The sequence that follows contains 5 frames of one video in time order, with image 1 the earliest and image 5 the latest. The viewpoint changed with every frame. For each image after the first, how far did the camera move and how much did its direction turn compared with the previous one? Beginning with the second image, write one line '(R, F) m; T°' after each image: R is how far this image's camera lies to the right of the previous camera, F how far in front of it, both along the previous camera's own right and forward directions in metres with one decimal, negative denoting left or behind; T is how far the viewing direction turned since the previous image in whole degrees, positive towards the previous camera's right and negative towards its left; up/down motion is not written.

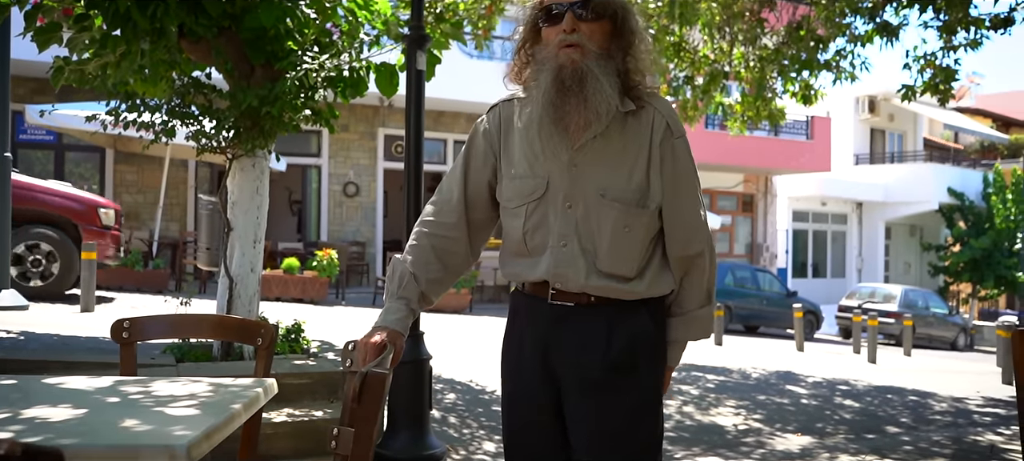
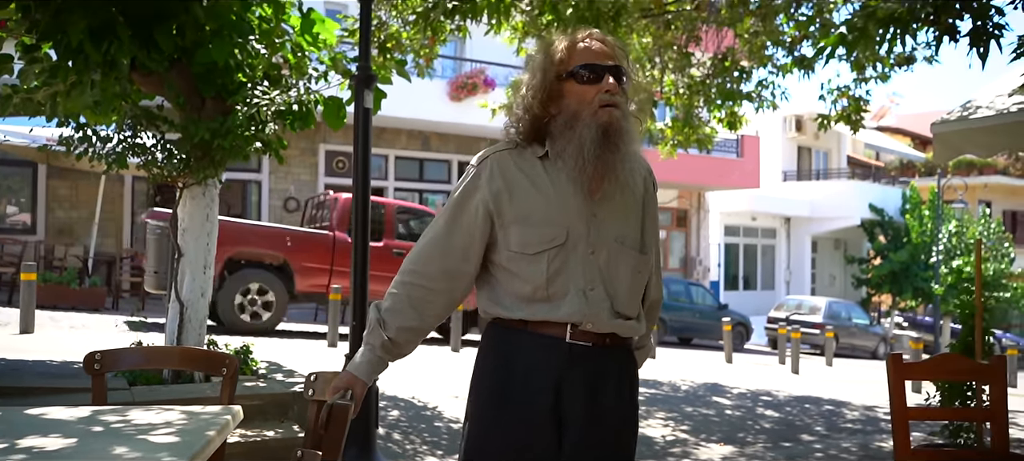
(0.0, -0.4) m; +4°
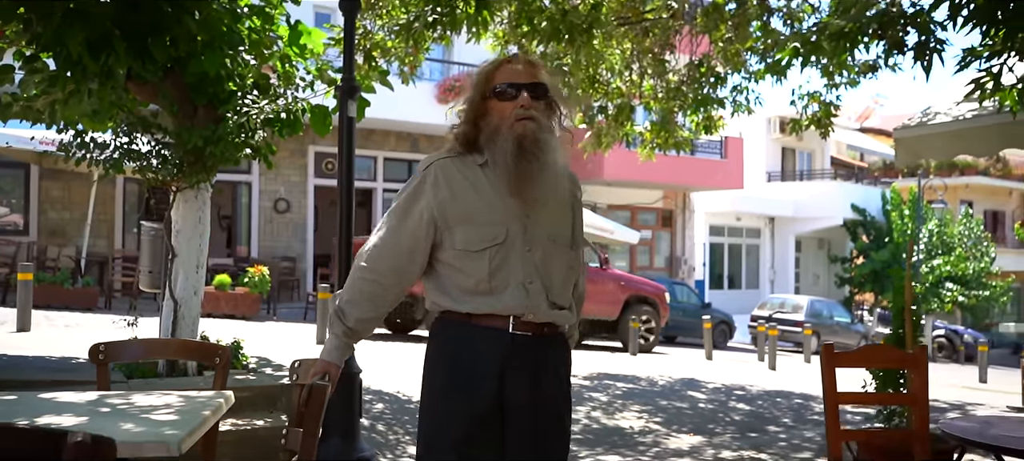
(+0.1, -0.3) m; +1°
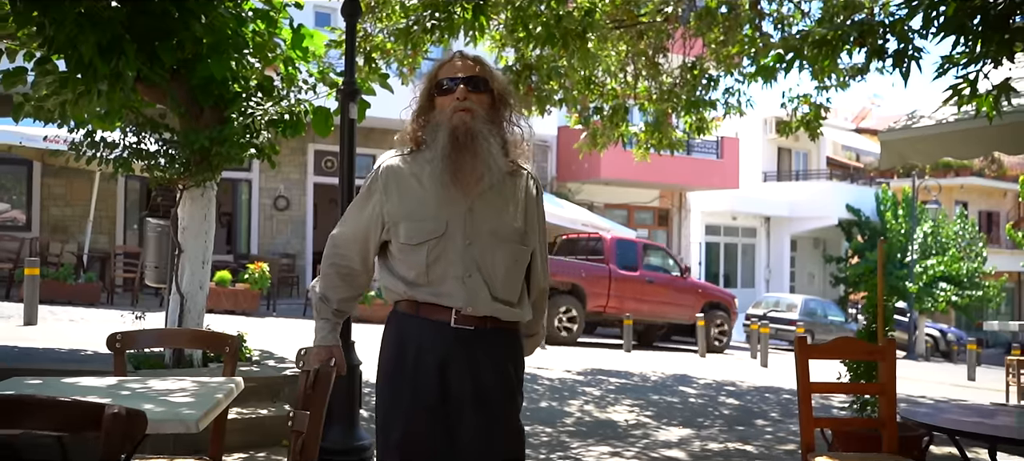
(0.0, -0.2) m; 0°
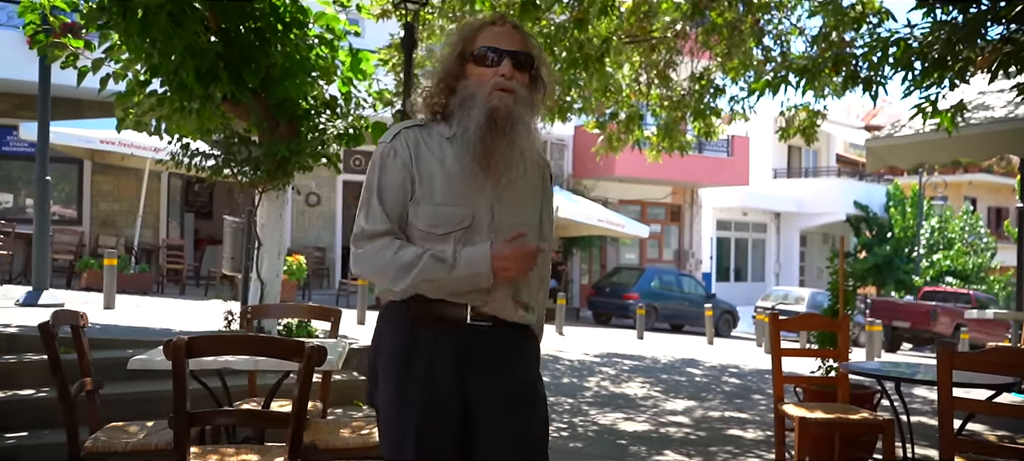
(-0.1, -1.1) m; -1°
